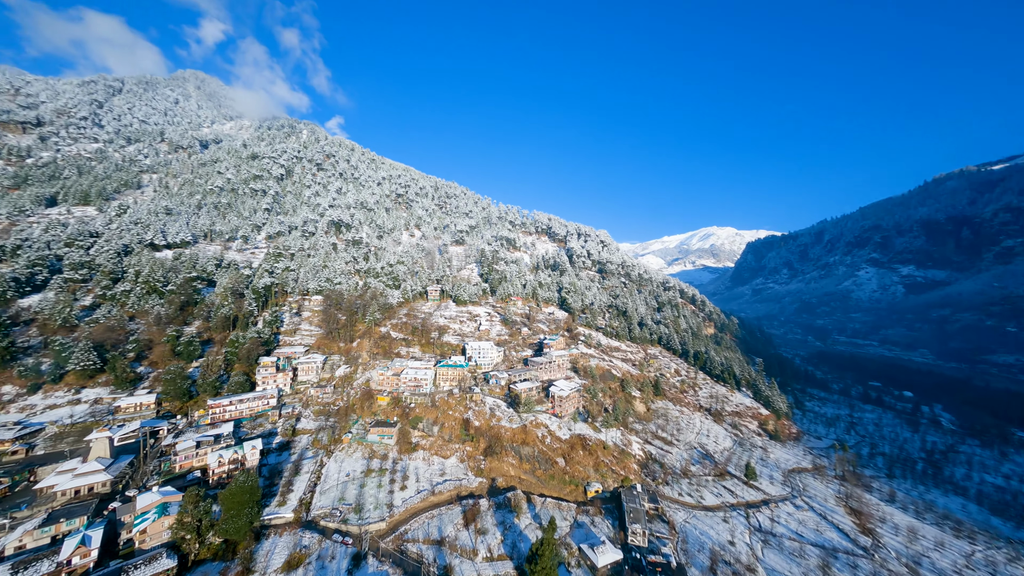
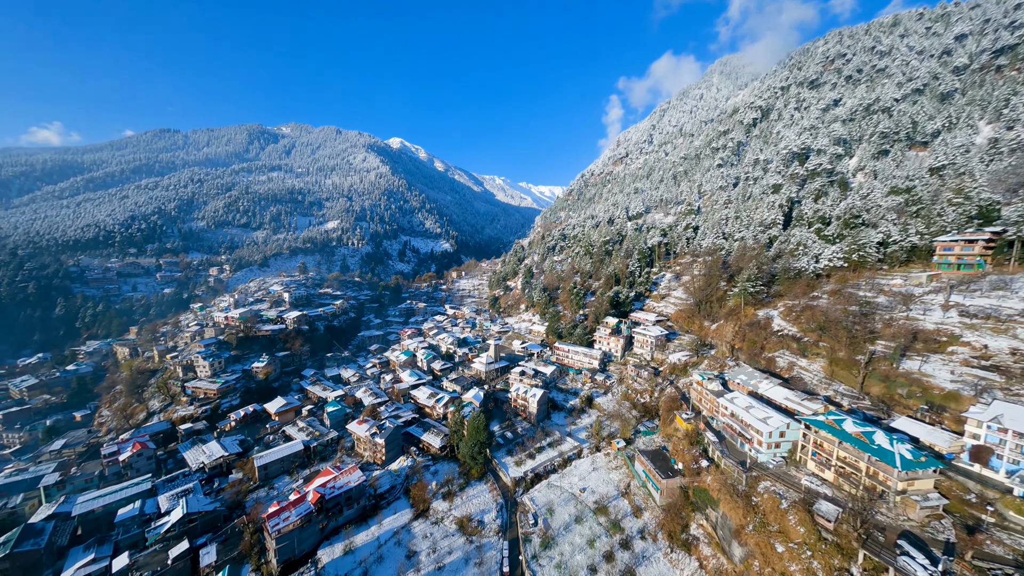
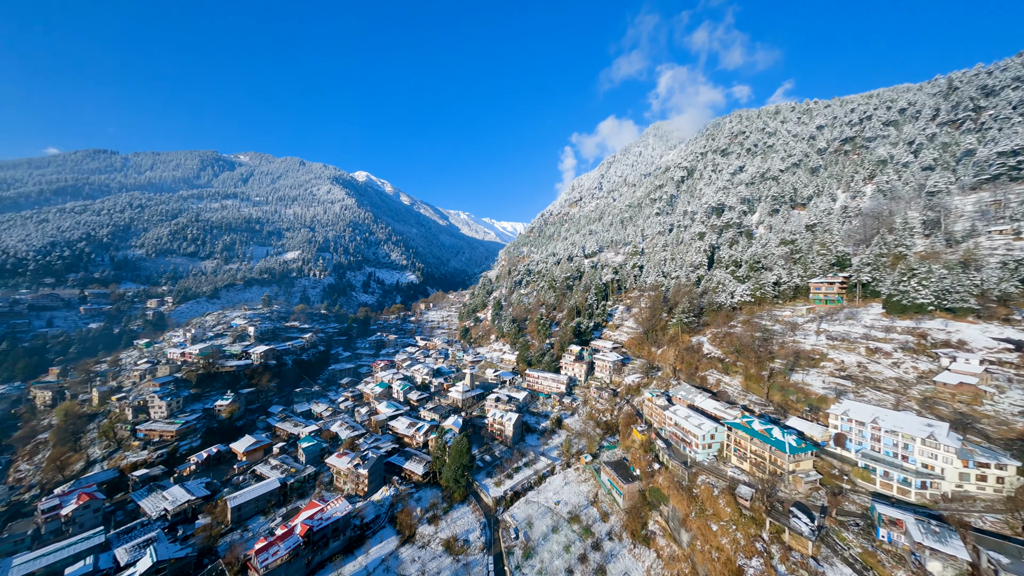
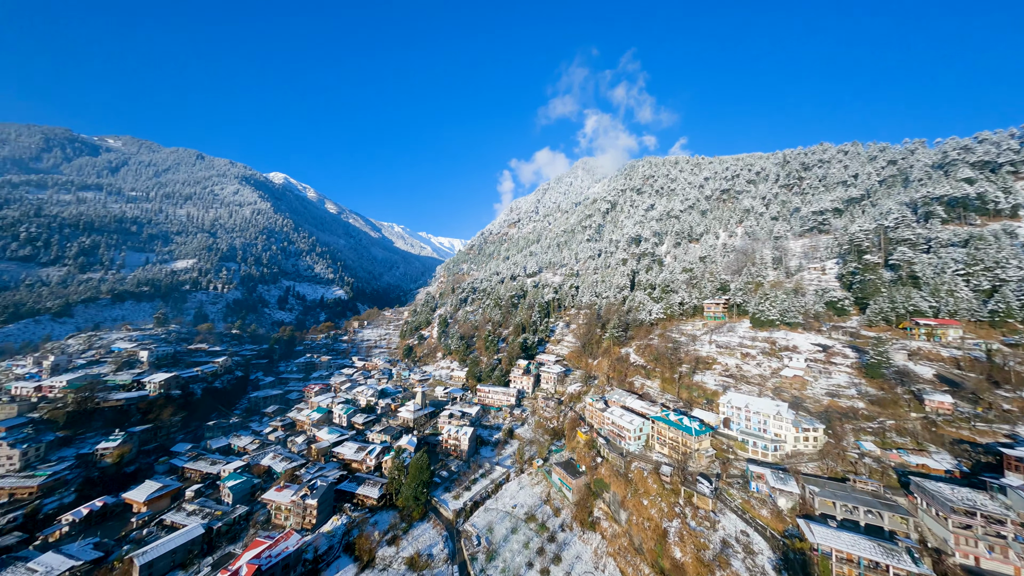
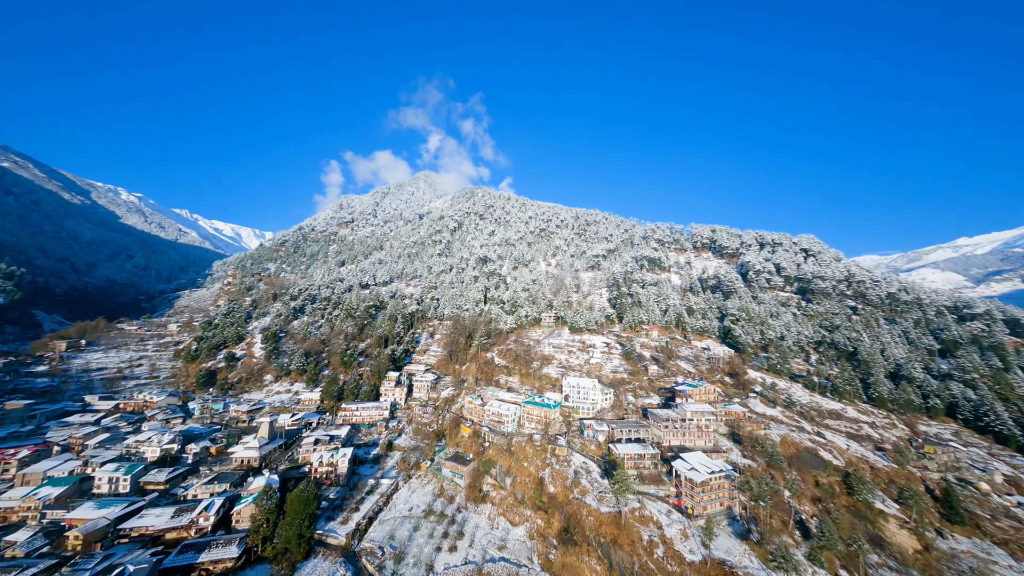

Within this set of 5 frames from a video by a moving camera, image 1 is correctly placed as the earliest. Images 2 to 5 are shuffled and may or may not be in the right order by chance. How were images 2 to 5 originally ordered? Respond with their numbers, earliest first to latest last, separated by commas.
5, 4, 3, 2
